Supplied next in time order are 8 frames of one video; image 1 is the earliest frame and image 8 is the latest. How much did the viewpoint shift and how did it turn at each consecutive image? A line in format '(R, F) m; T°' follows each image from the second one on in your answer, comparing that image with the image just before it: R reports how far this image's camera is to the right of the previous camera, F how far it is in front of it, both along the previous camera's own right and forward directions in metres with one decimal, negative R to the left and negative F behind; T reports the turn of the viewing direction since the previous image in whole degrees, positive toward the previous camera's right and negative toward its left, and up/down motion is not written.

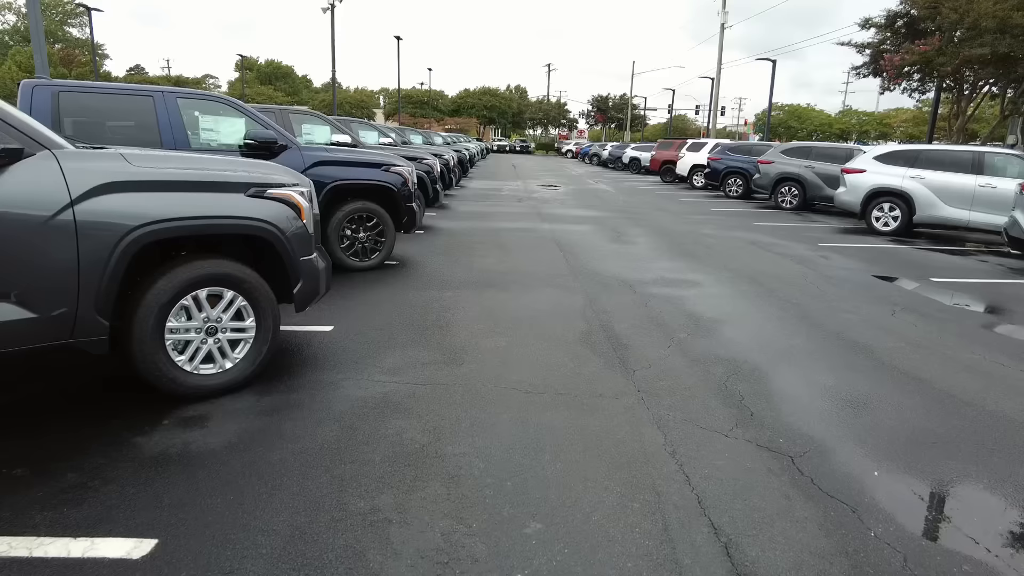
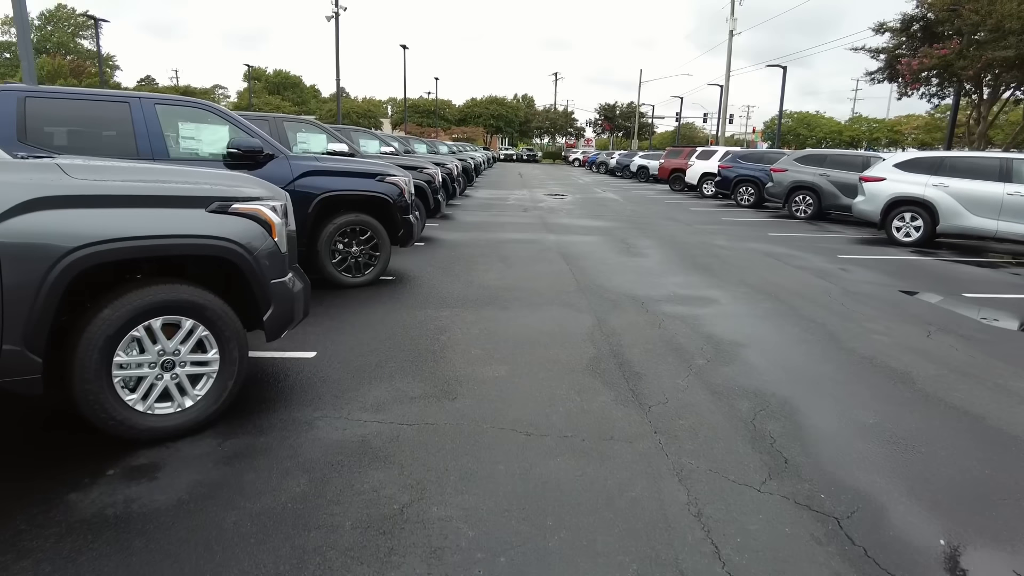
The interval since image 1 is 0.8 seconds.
(+0.1, +0.5) m; -1°
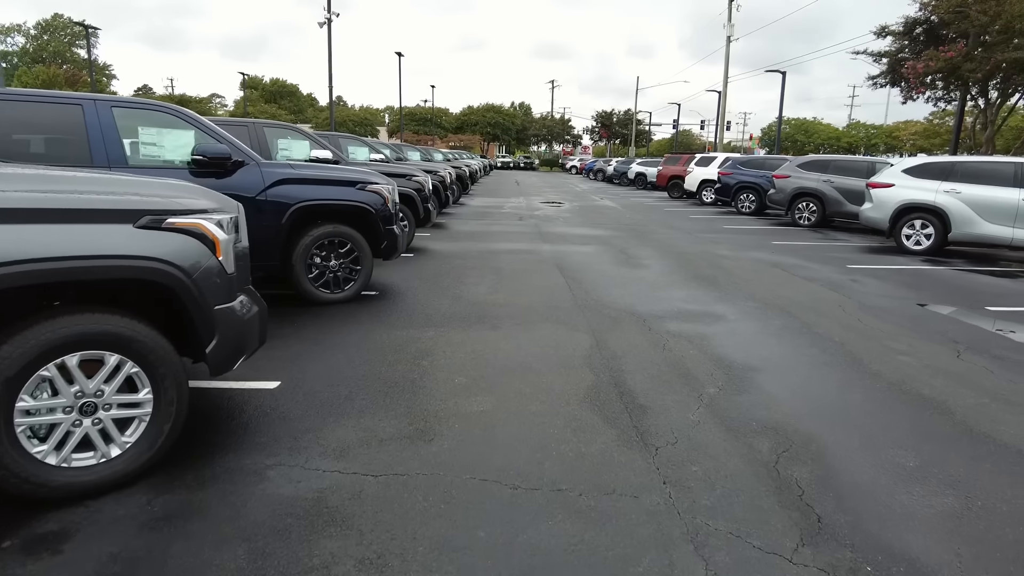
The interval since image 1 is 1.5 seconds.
(+0.1, +0.5) m; 0°
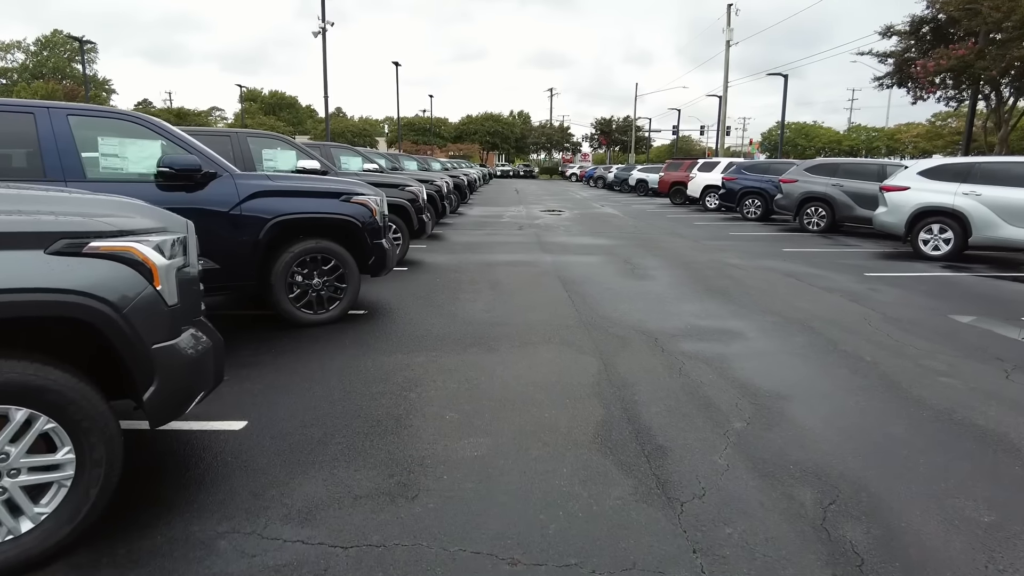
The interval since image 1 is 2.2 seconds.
(0.0, +0.5) m; 0°
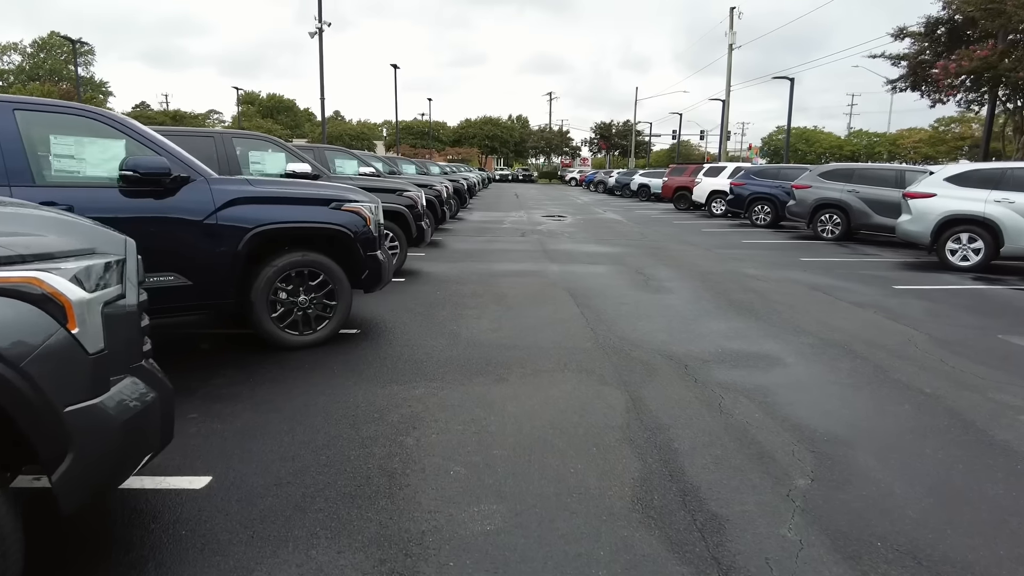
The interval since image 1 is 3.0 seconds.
(-0.1, +0.6) m; 0°
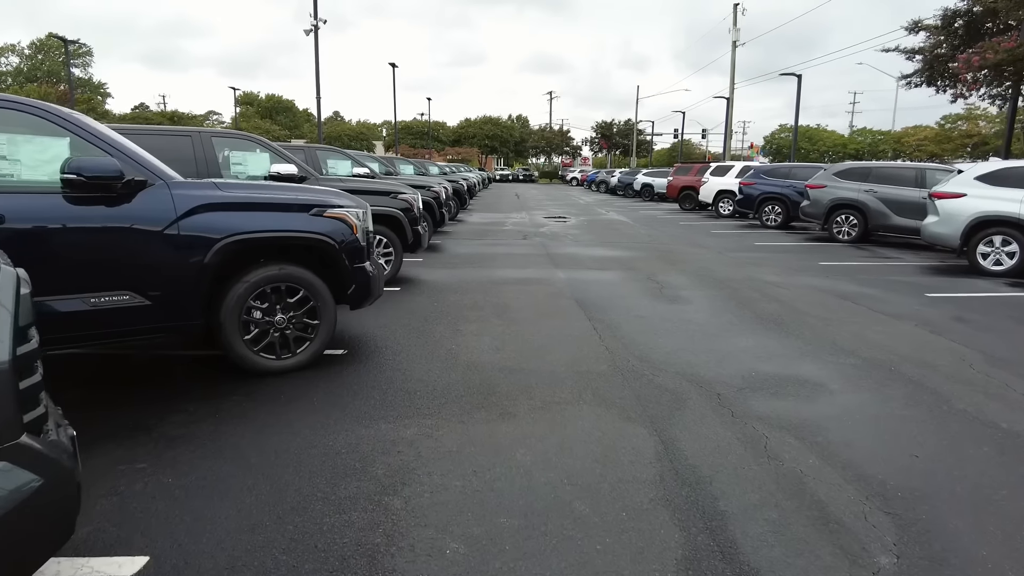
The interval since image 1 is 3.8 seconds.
(0.0, +0.6) m; 0°
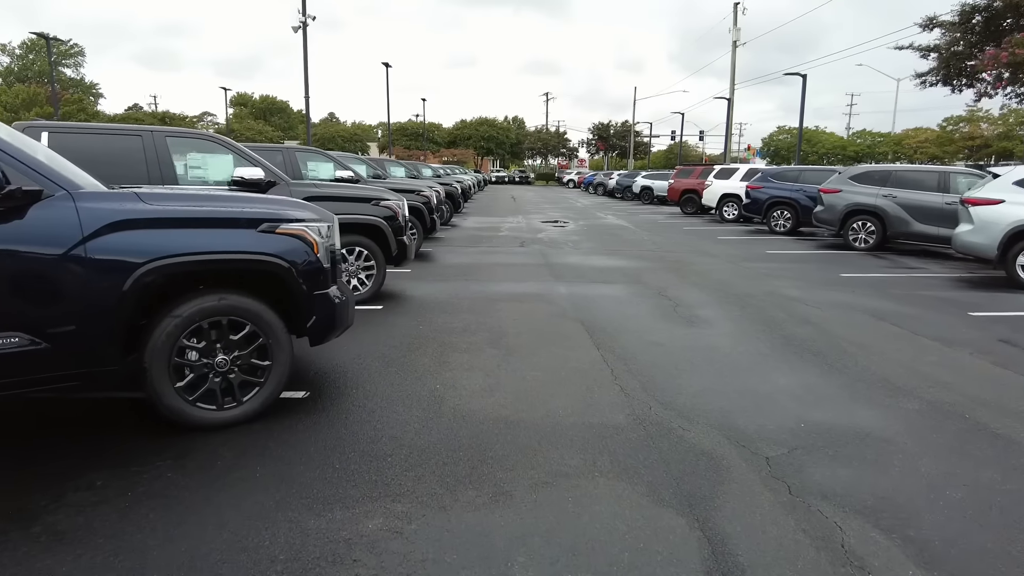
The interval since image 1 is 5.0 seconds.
(0.0, +0.9) m; 0°
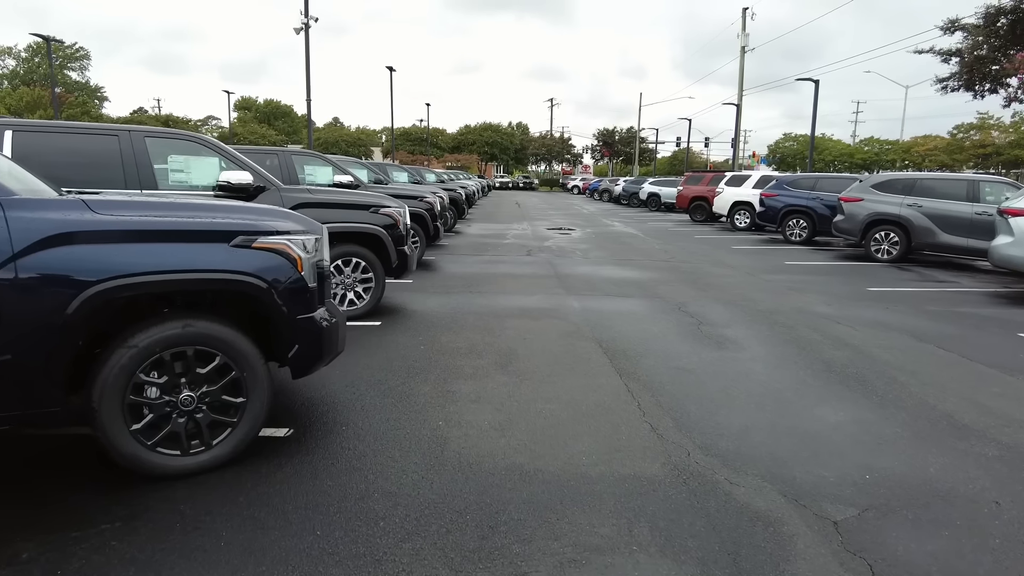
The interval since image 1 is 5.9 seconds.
(-0.1, +0.6) m; 0°
